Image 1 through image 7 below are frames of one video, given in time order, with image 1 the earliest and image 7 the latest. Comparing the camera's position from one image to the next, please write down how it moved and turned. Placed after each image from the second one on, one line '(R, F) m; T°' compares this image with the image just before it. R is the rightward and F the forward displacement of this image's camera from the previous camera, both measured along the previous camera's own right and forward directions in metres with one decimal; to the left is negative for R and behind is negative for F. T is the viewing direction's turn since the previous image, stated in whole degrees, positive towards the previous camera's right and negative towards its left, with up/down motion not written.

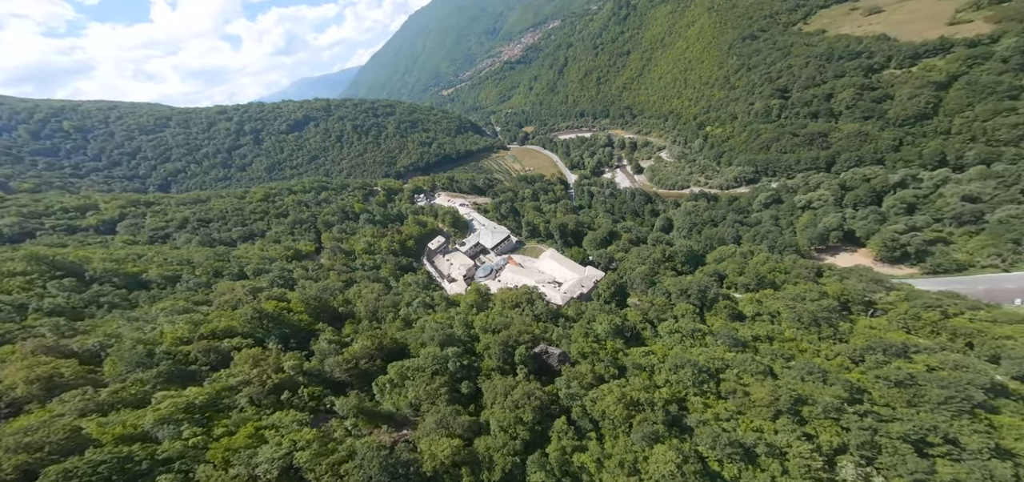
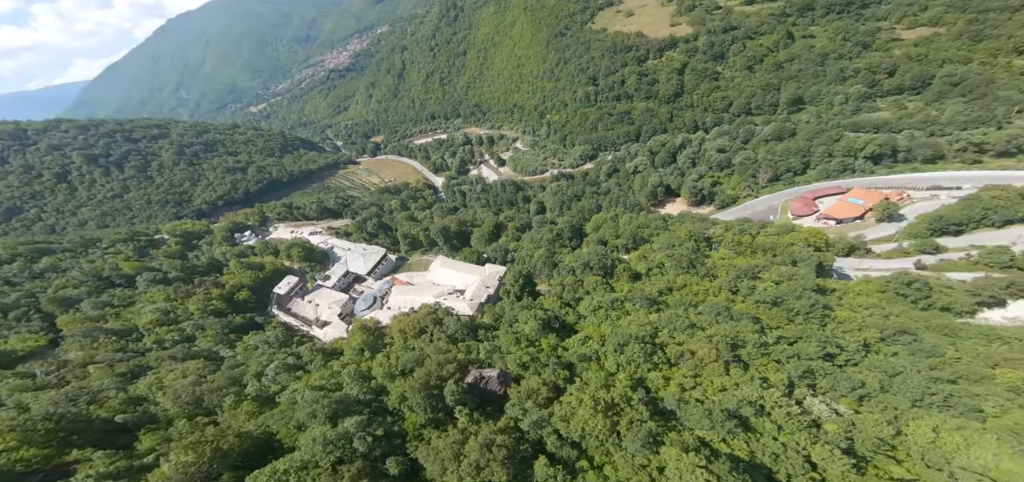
(-2.0, +7.3) m; +19°
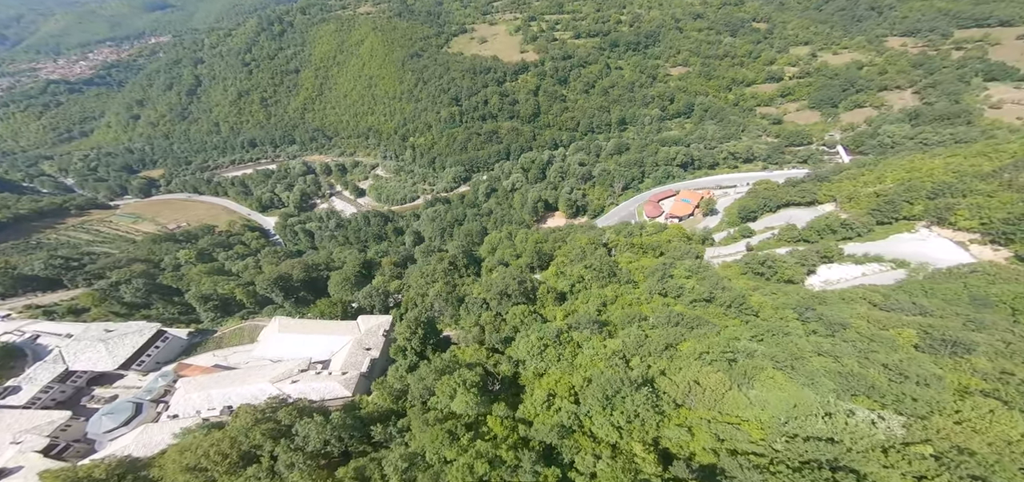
(-3.1, +13.3) m; +22°
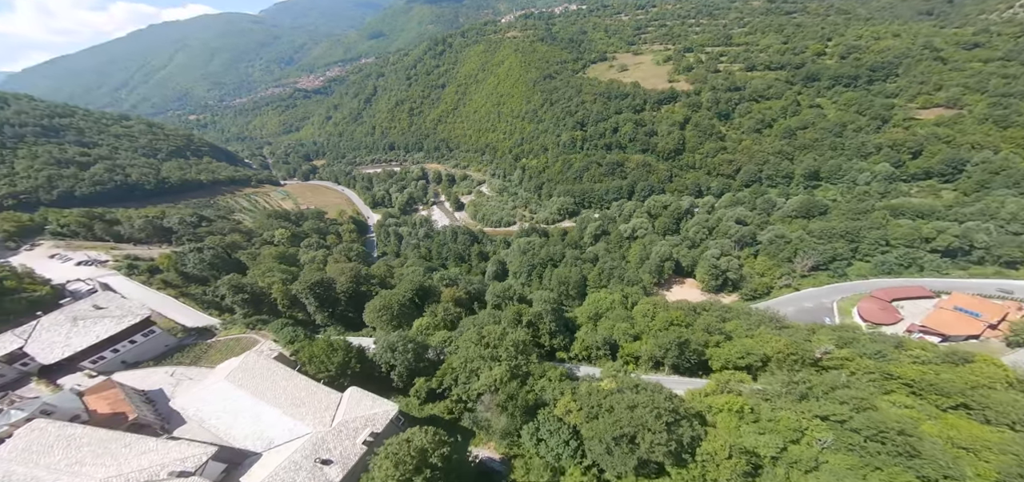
(-1.3, +20.8) m; -20°
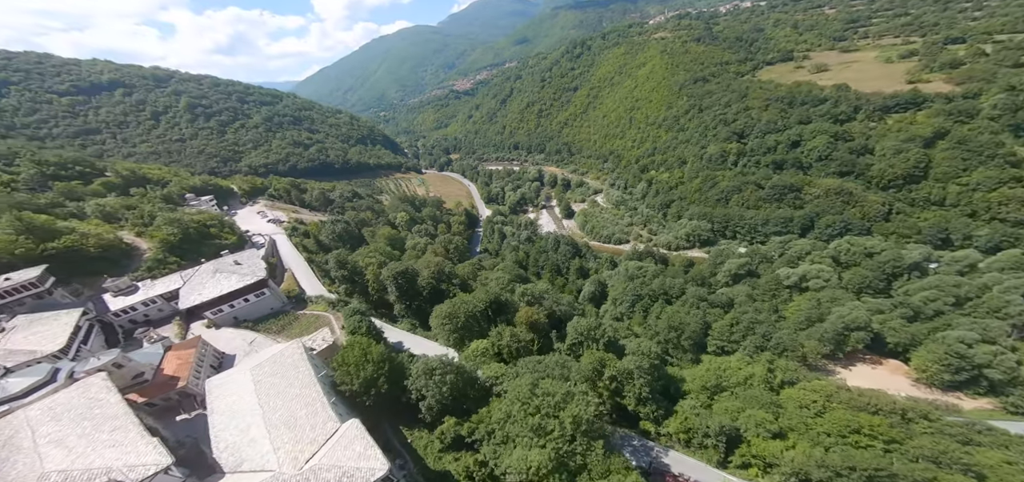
(+2.5, +7.7) m; -20°
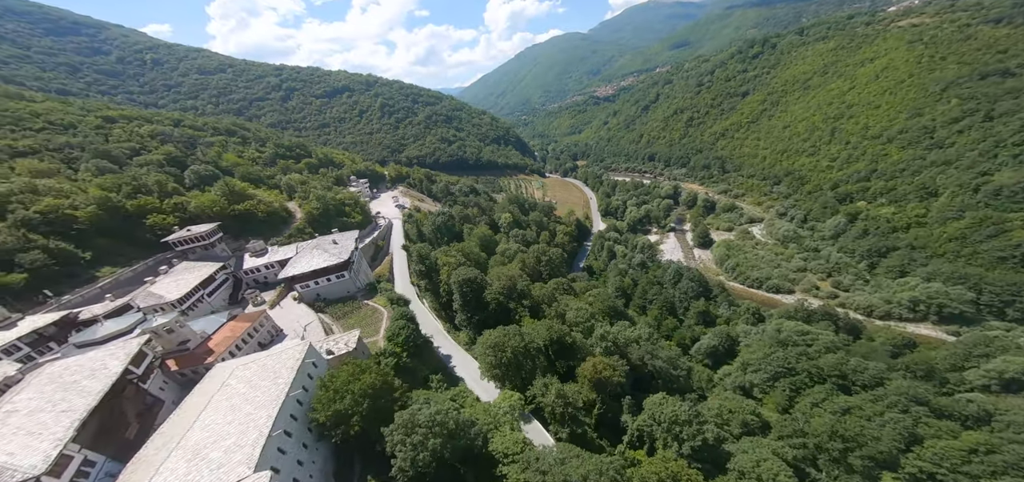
(+3.4, +7.3) m; -20°
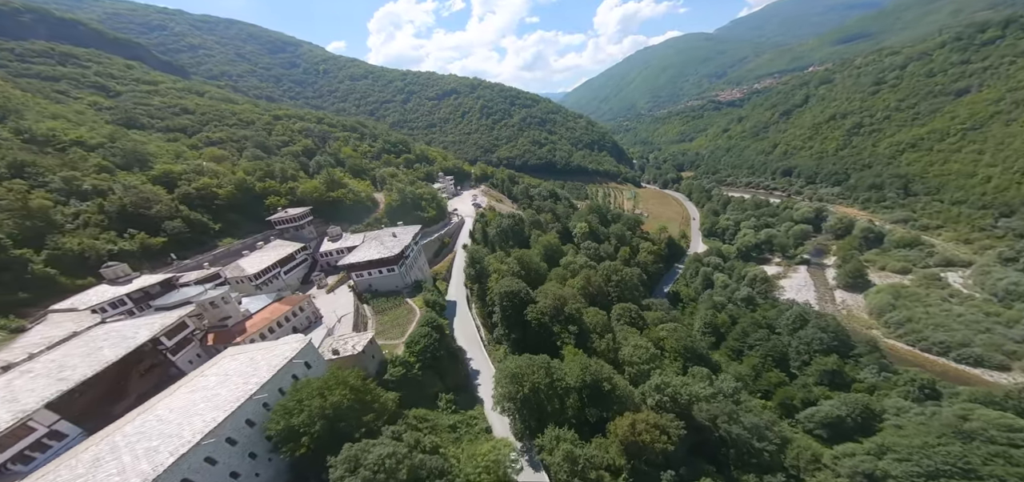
(+3.2, +3.7) m; -14°
